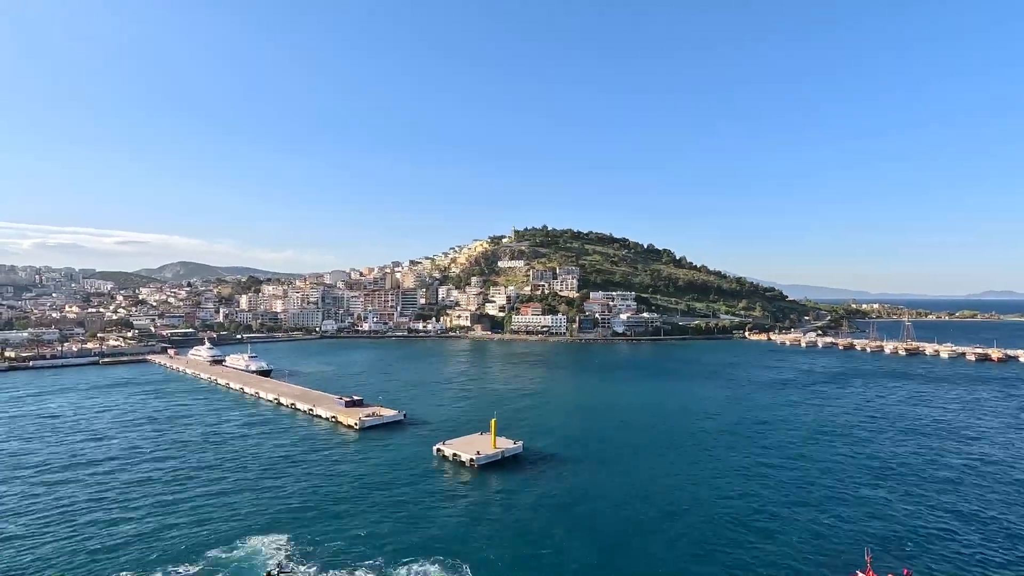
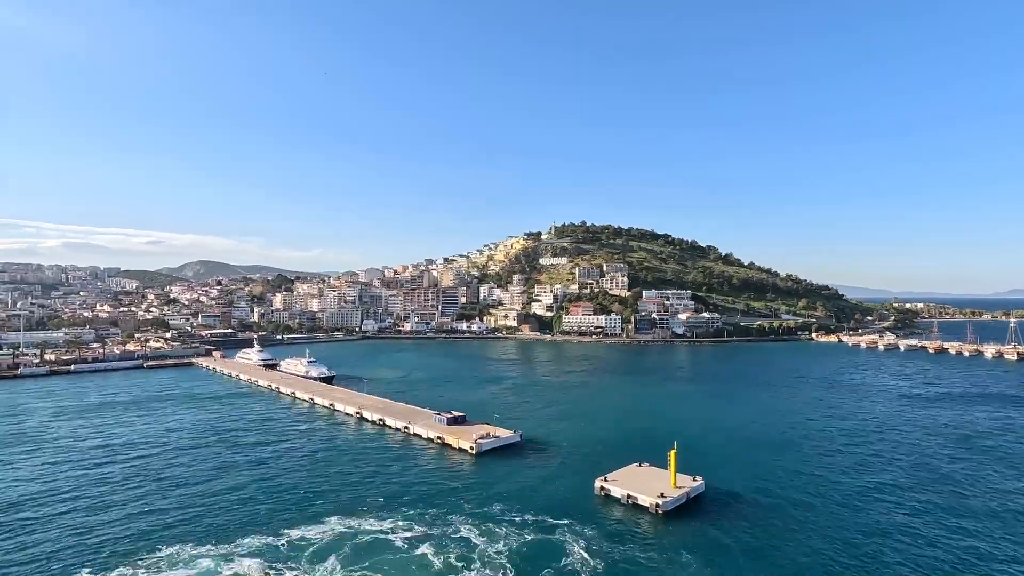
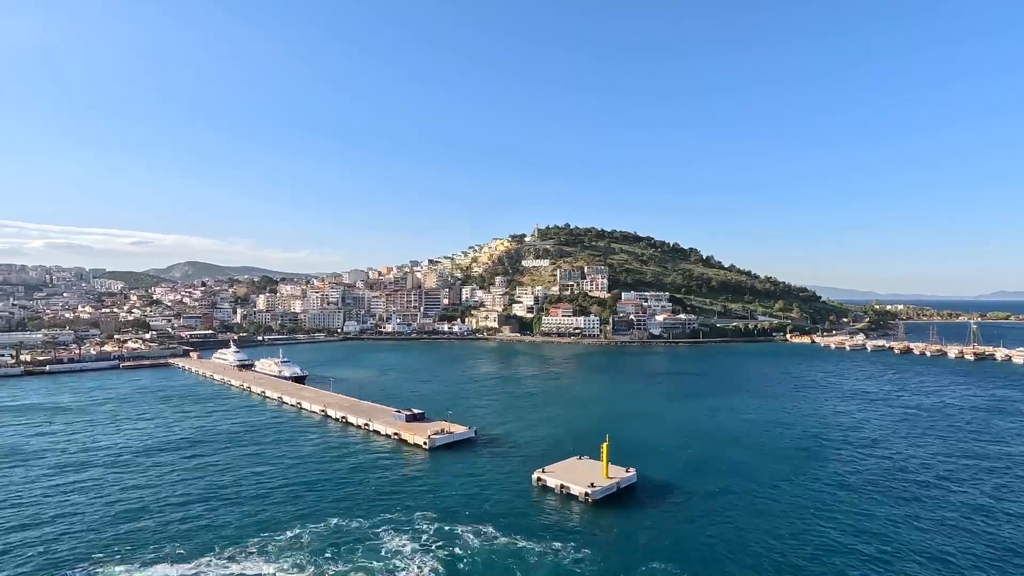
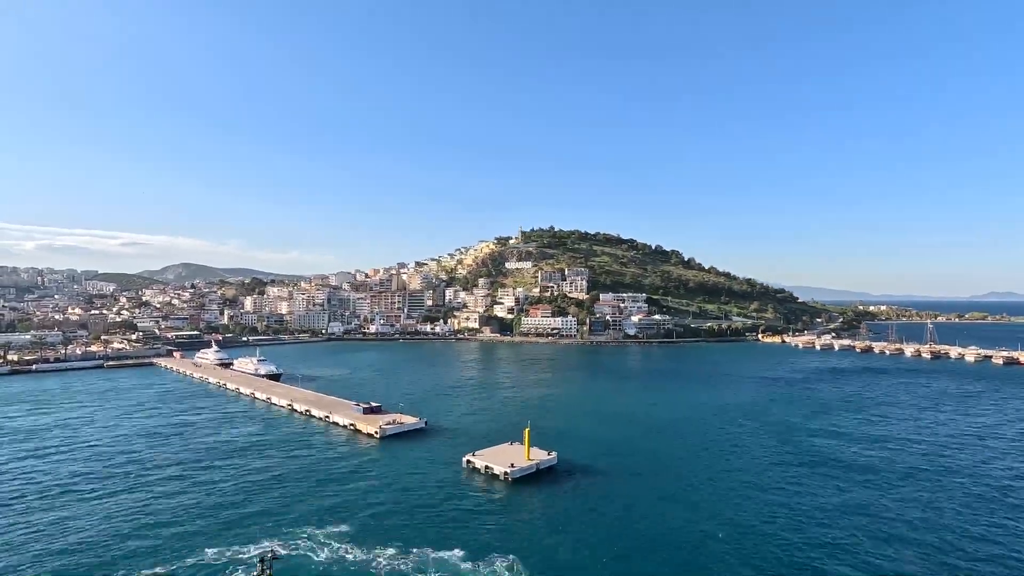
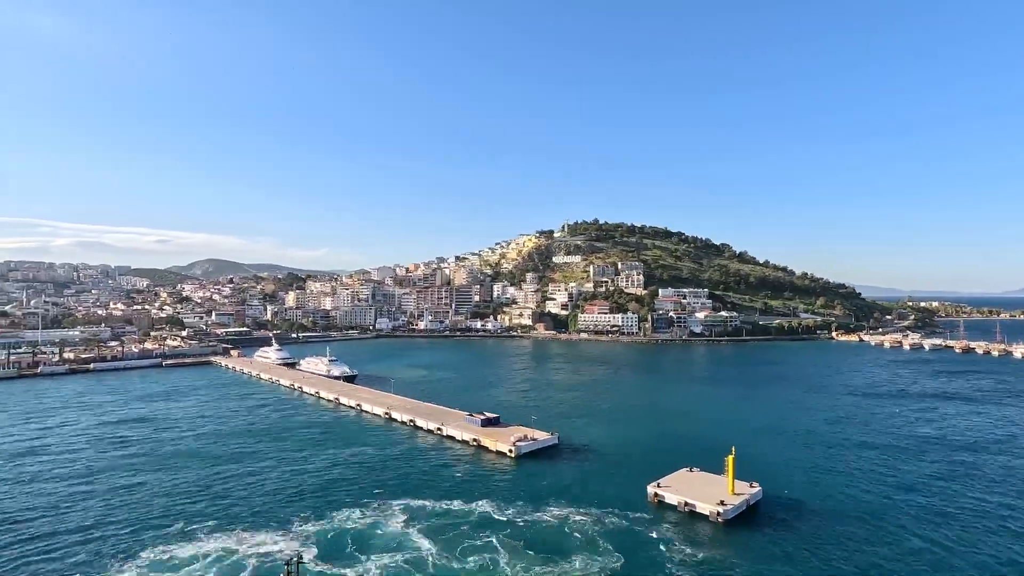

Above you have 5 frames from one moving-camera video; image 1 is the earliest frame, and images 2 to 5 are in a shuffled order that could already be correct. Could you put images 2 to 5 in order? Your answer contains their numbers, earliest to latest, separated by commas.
4, 3, 2, 5
